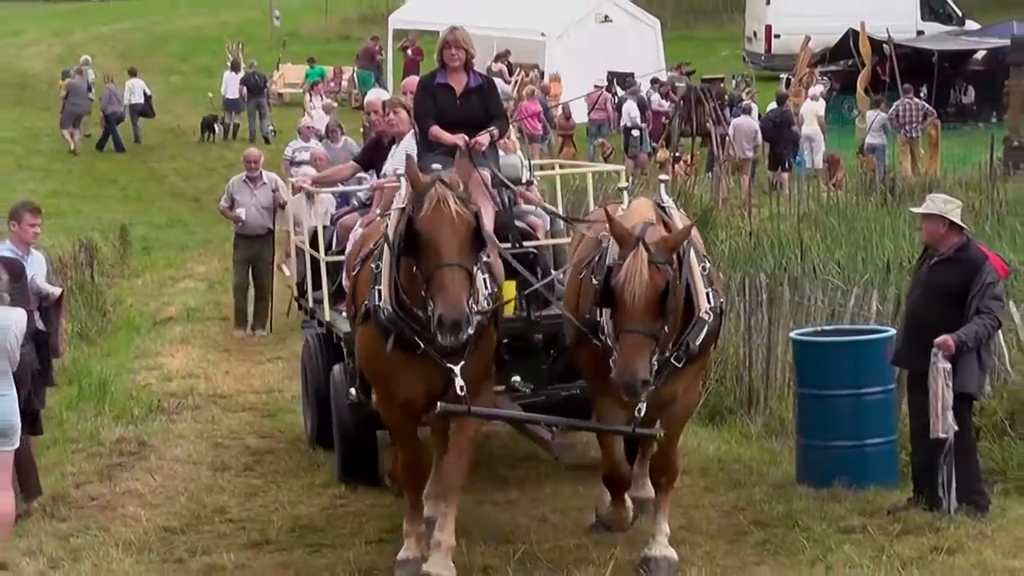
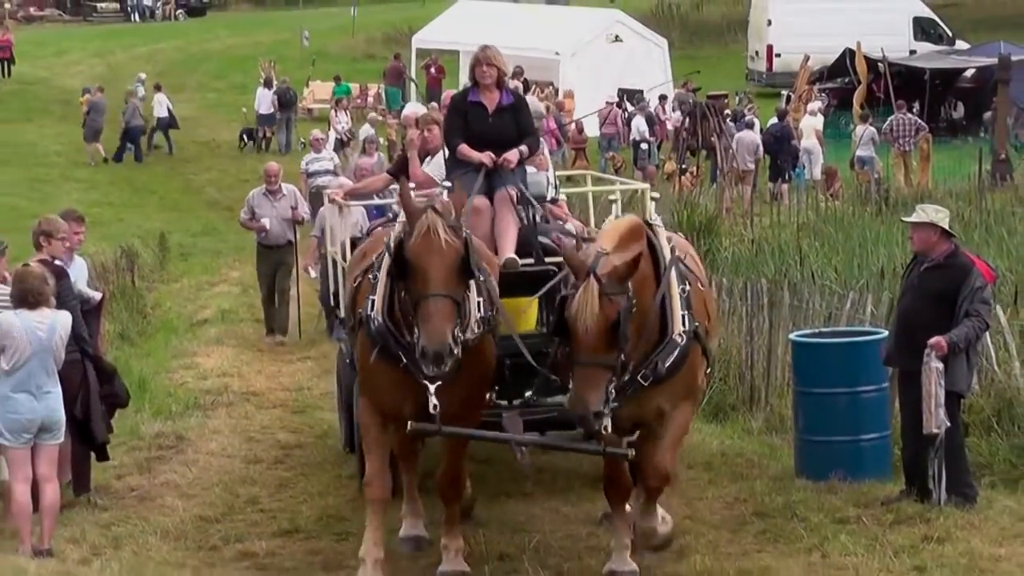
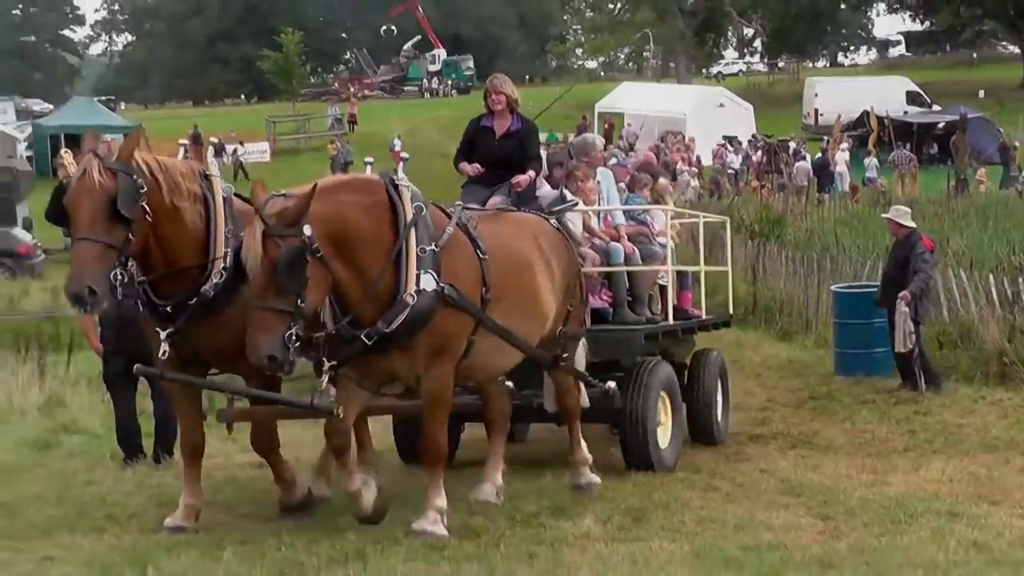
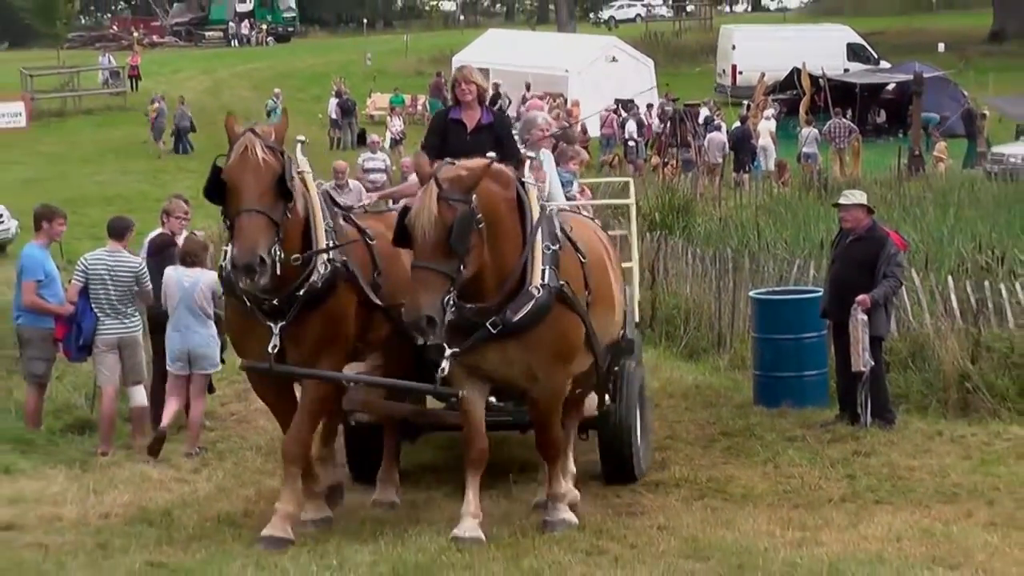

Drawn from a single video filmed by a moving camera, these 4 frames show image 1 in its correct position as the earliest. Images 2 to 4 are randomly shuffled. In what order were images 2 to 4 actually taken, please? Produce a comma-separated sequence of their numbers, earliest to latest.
2, 4, 3
